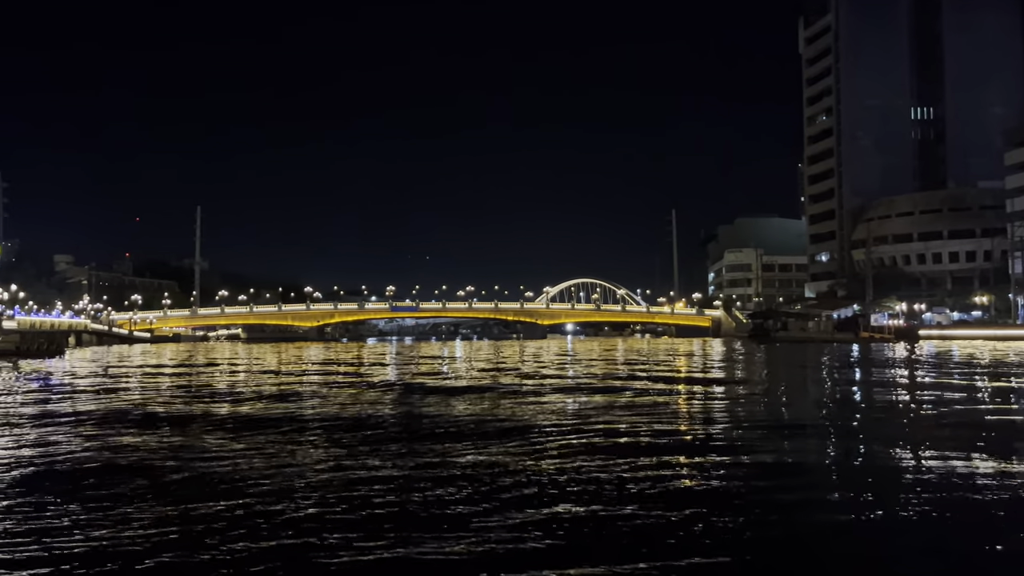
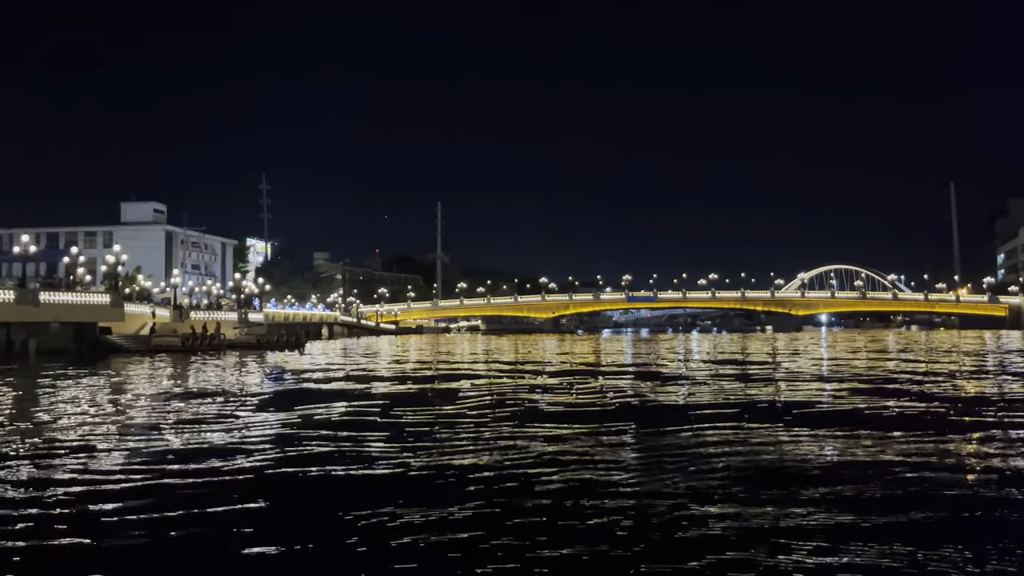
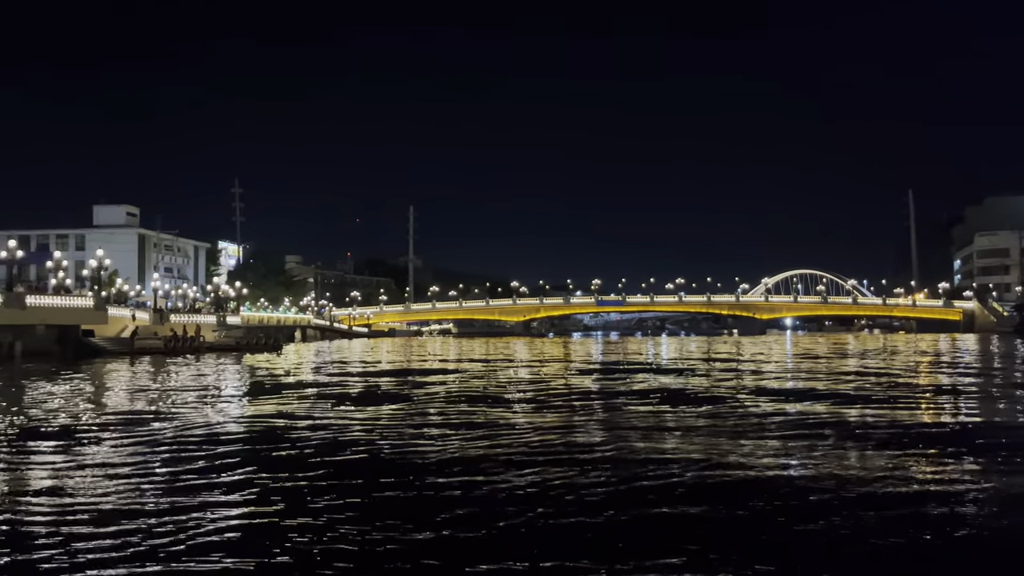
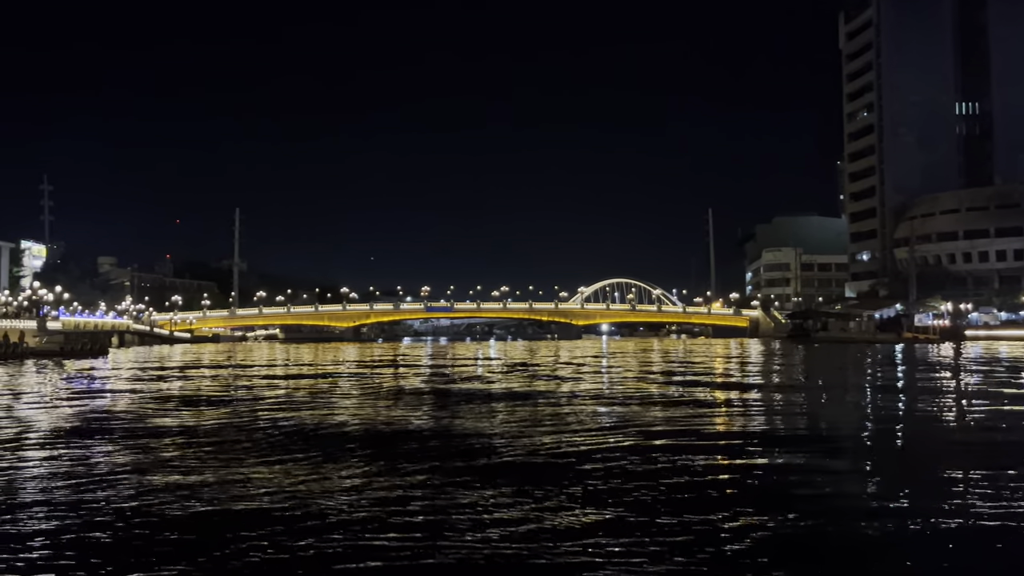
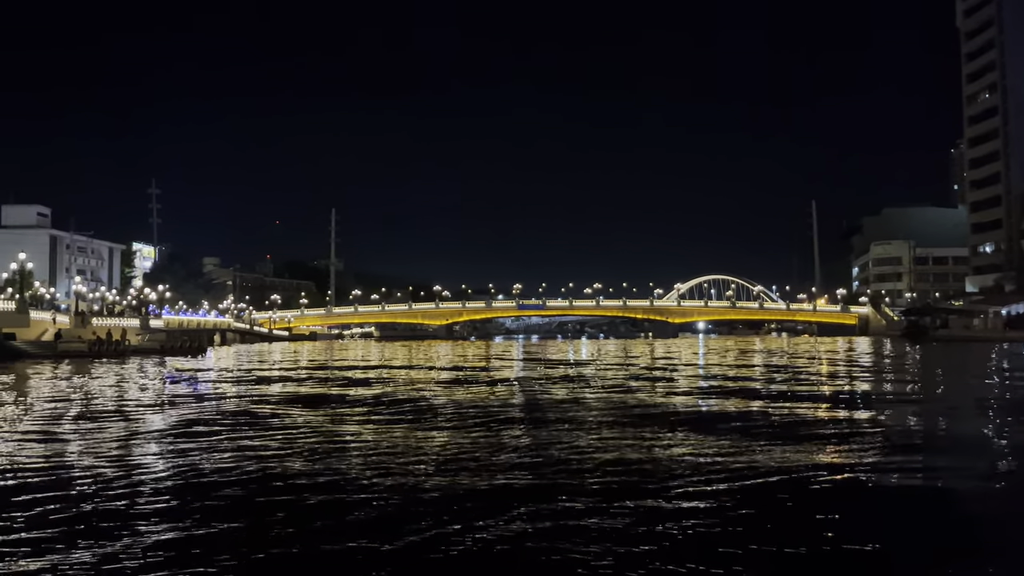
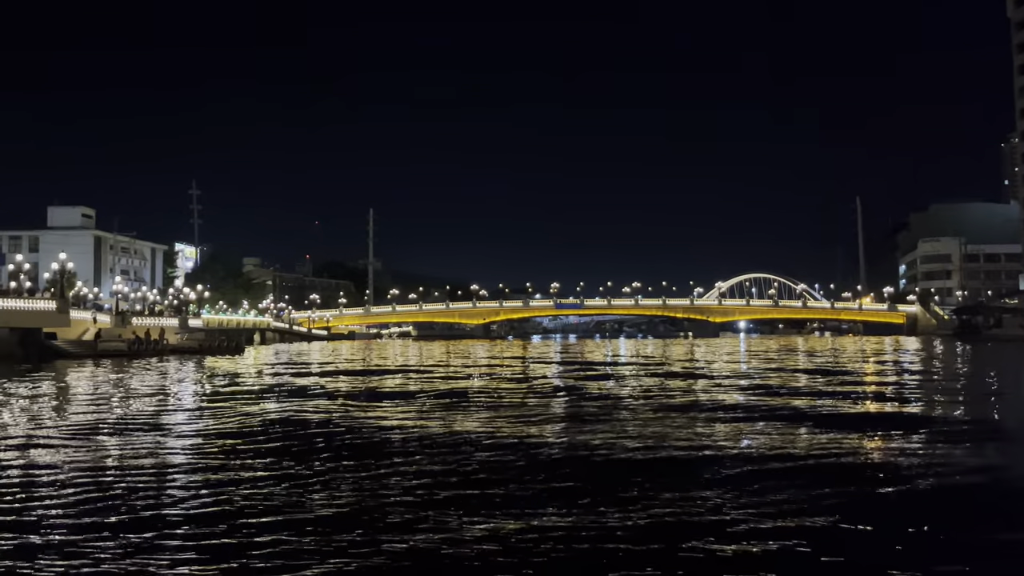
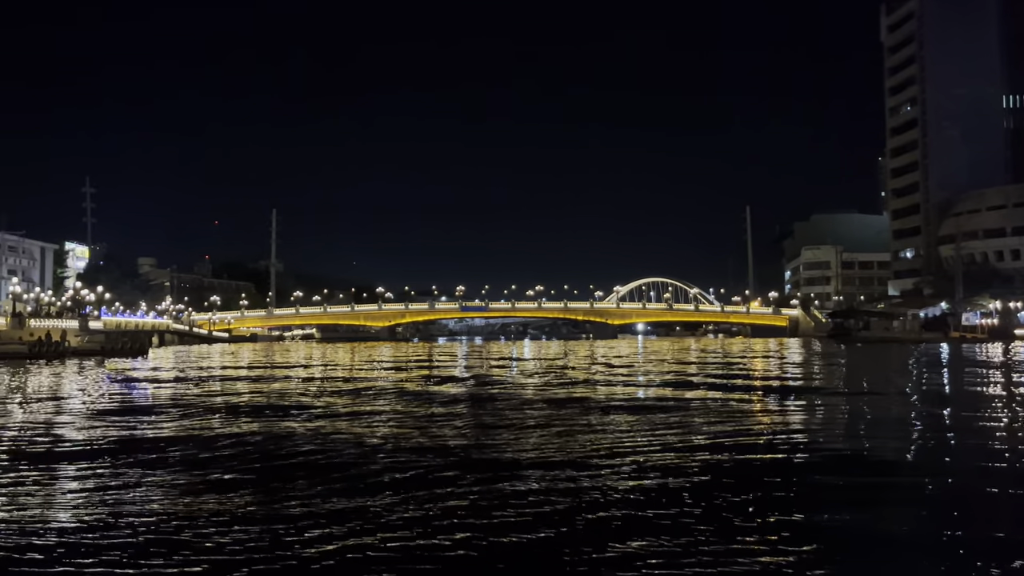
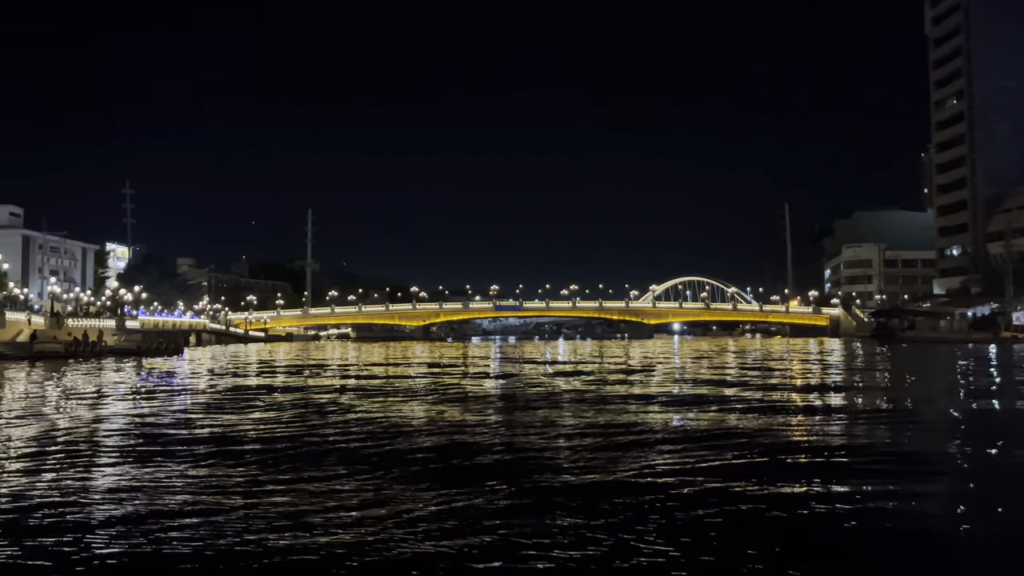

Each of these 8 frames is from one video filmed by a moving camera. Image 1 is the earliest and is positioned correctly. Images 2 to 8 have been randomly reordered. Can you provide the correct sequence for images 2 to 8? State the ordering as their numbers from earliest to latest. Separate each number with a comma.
4, 7, 8, 5, 6, 3, 2
